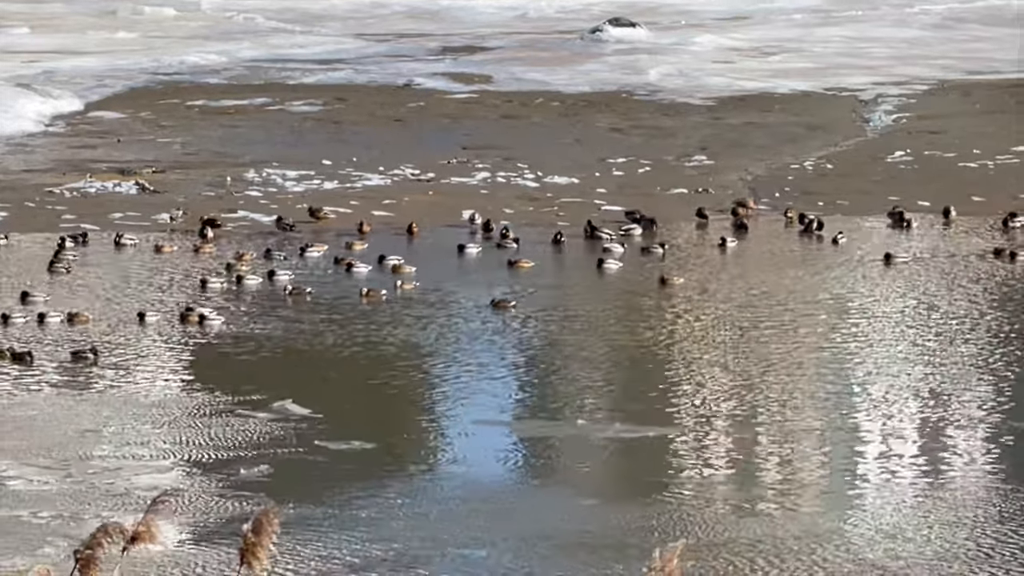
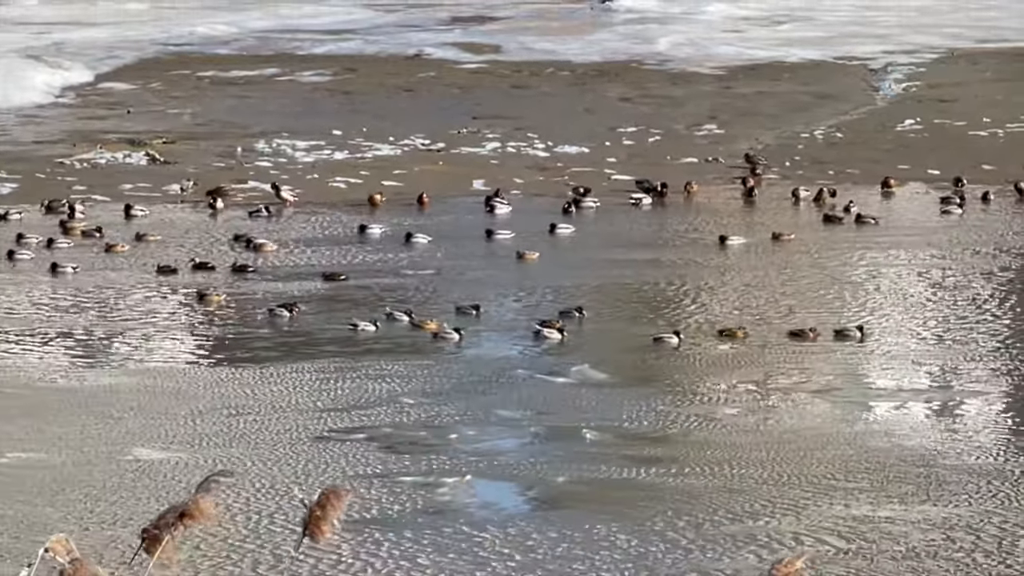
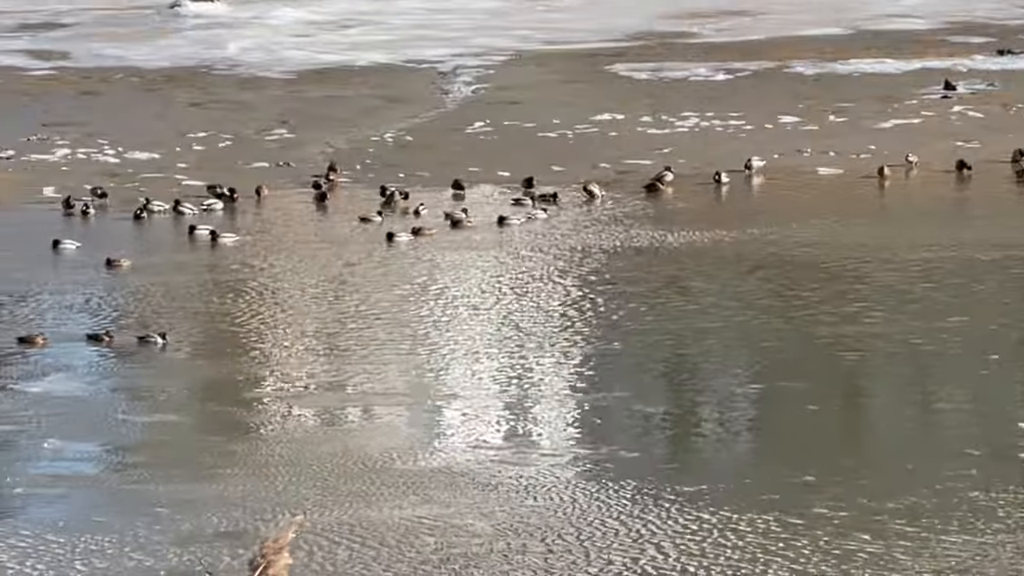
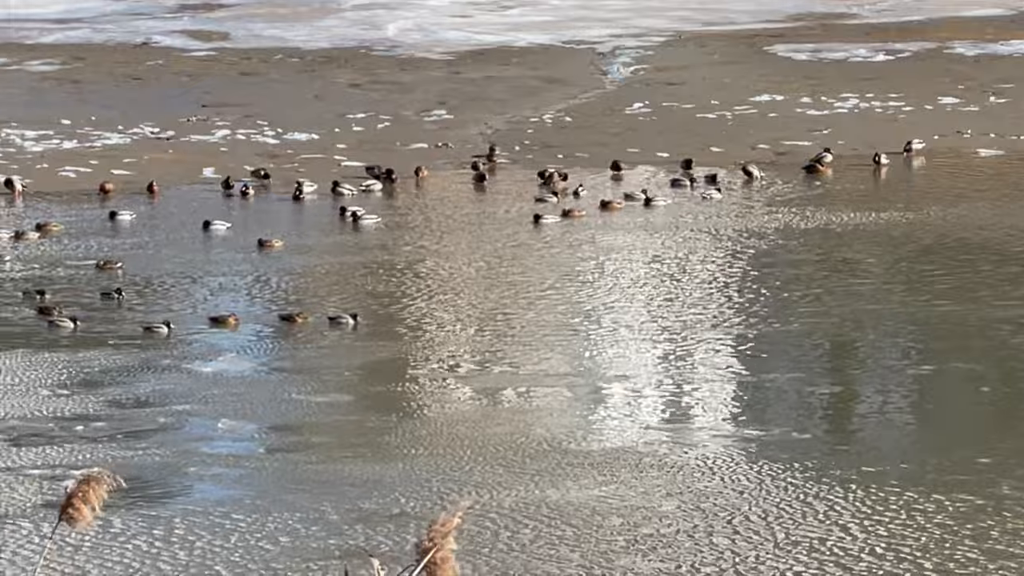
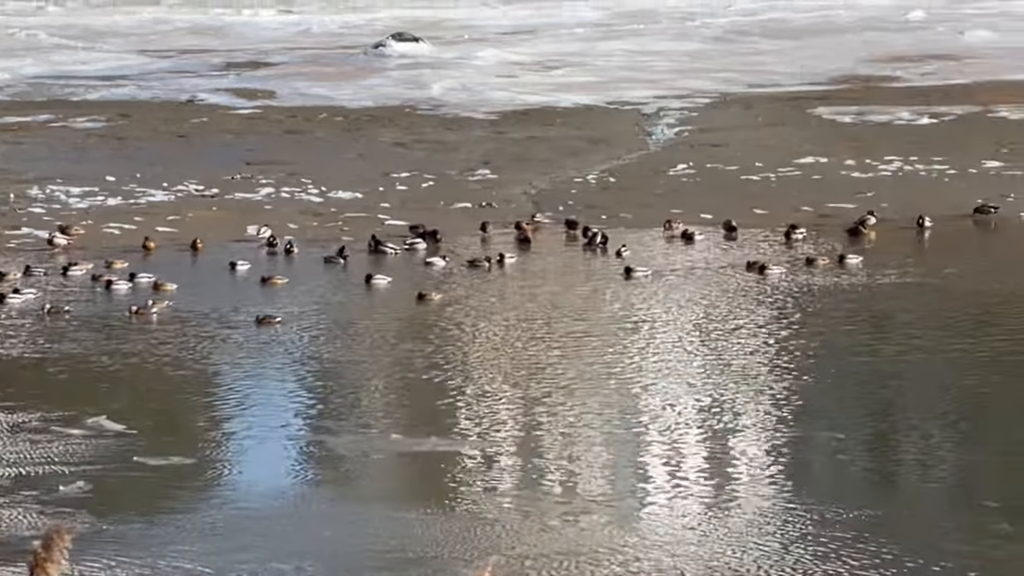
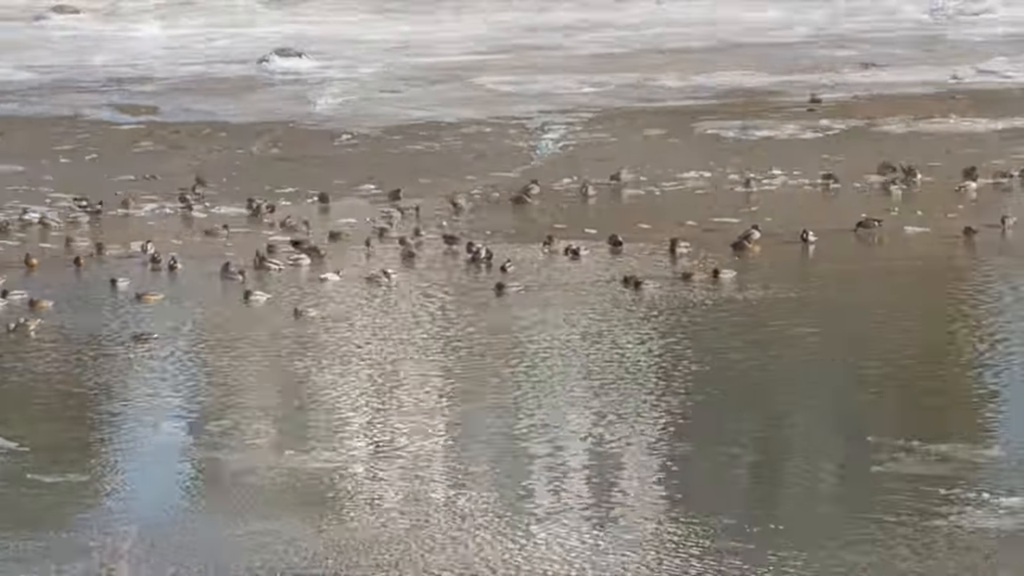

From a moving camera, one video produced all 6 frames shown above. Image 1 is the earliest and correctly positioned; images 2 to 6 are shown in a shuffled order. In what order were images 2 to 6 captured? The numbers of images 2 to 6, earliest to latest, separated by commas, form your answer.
5, 6, 3, 4, 2
